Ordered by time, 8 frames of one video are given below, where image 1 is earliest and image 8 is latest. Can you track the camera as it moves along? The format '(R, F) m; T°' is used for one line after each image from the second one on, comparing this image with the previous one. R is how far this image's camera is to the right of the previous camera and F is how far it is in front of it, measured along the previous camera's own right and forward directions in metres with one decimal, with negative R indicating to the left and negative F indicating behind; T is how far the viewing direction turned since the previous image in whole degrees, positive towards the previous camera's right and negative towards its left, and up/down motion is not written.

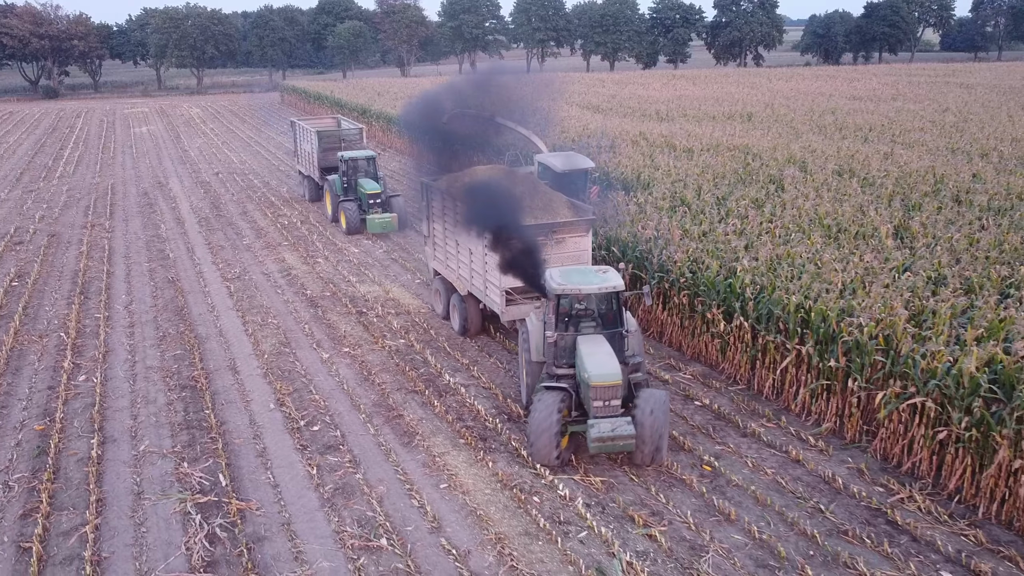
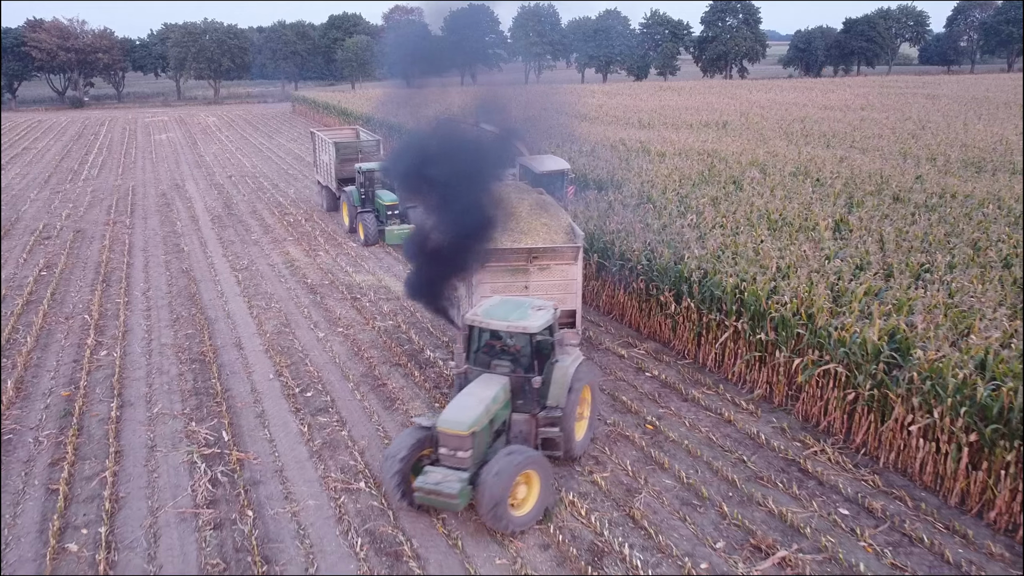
(+0.3, -0.9) m; 0°
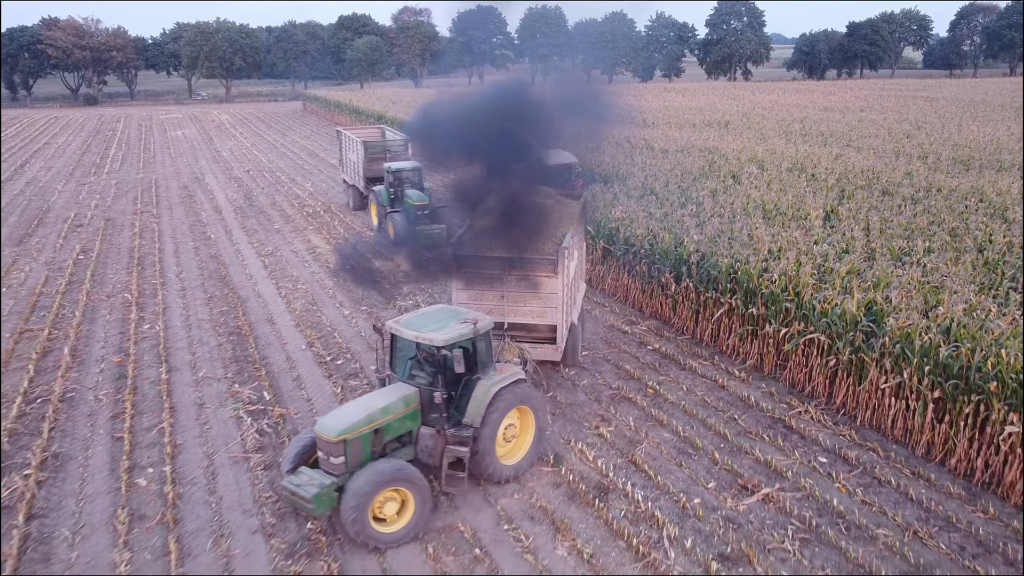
(-0.1, -0.8) m; 0°
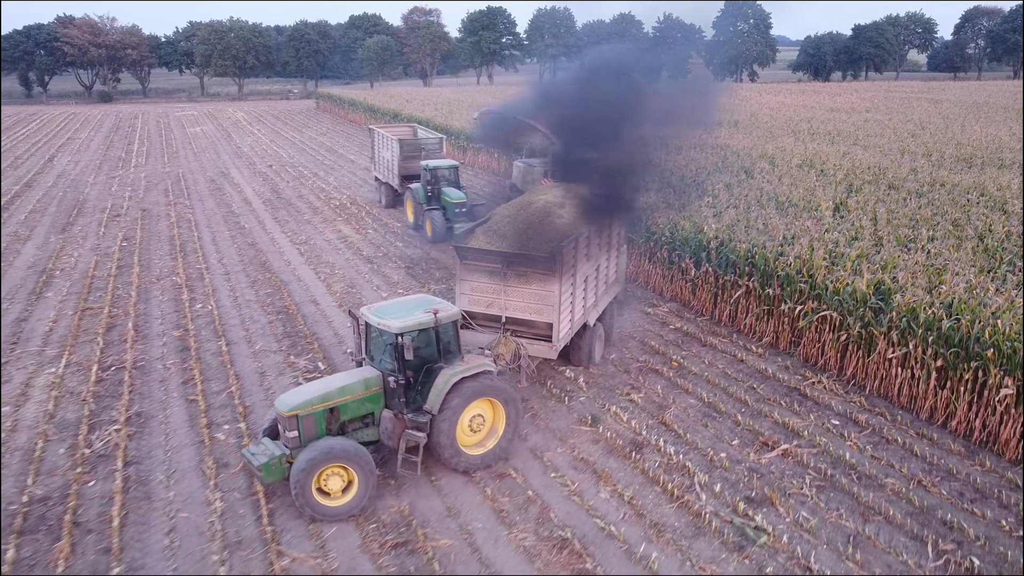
(-0.4, -0.7) m; 0°
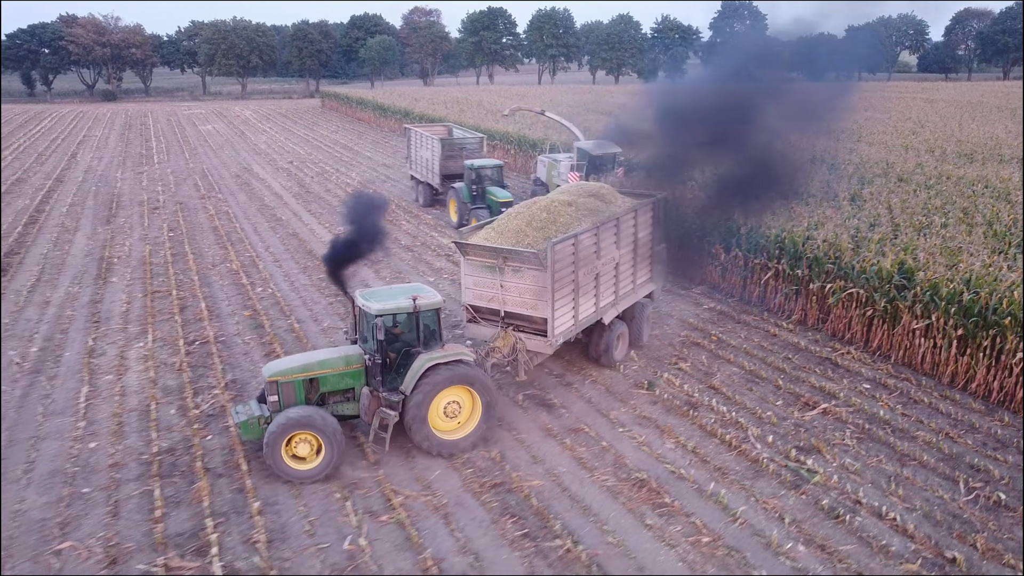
(-0.8, -0.8) m; +1°
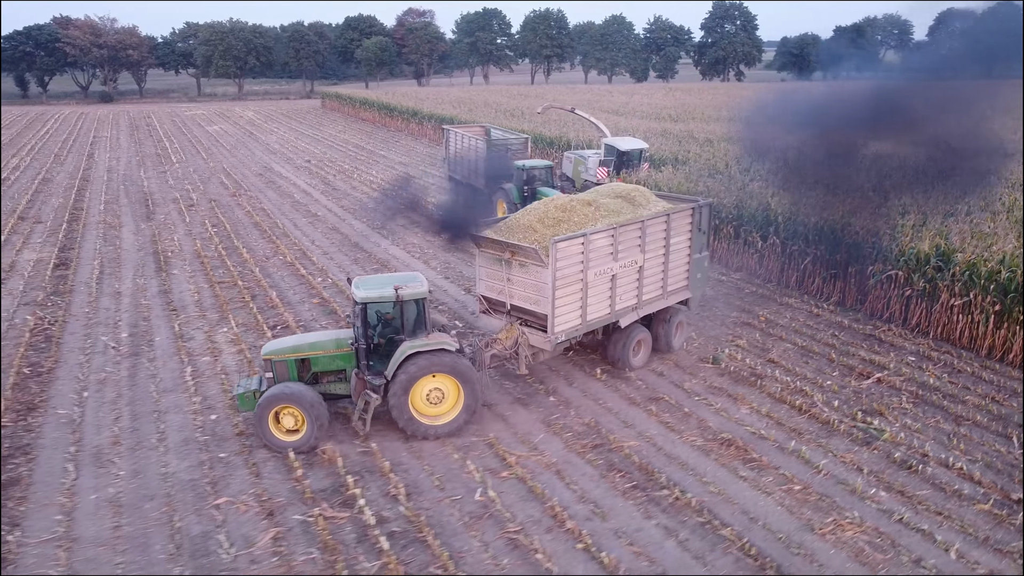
(-1.0, -0.6) m; +1°
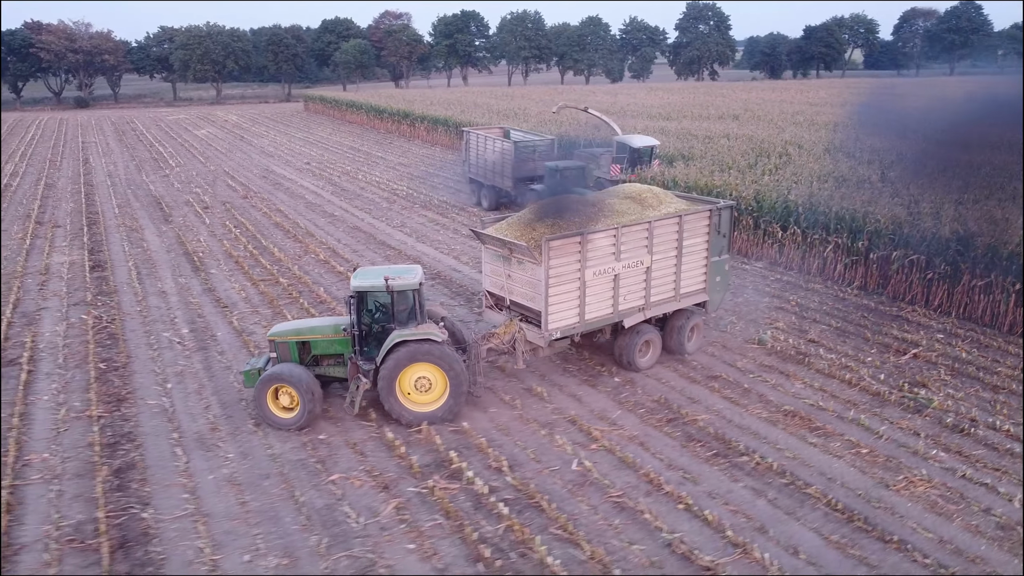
(-1.0, -0.5) m; +2°
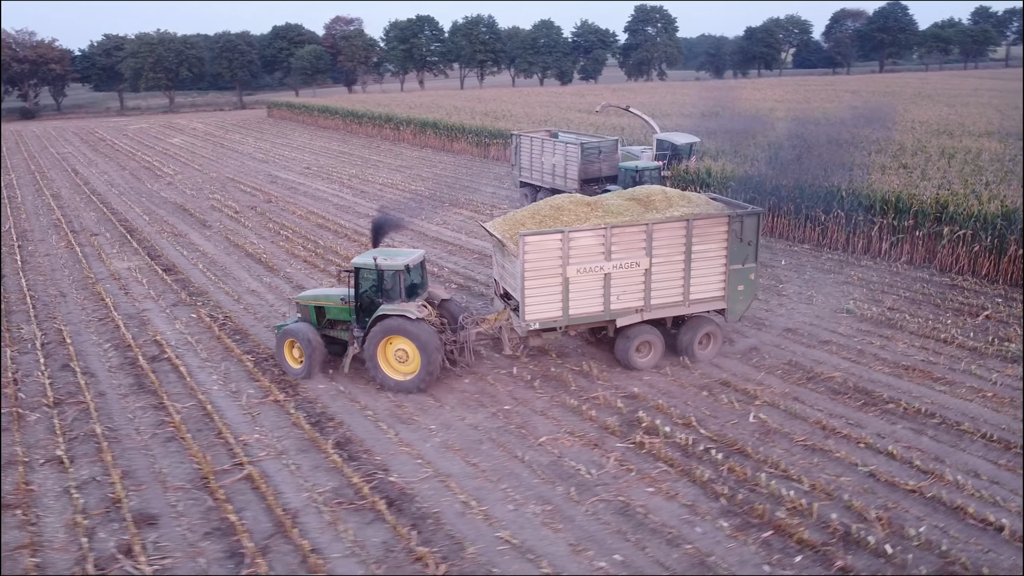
(-2.3, -0.6) m; +5°
